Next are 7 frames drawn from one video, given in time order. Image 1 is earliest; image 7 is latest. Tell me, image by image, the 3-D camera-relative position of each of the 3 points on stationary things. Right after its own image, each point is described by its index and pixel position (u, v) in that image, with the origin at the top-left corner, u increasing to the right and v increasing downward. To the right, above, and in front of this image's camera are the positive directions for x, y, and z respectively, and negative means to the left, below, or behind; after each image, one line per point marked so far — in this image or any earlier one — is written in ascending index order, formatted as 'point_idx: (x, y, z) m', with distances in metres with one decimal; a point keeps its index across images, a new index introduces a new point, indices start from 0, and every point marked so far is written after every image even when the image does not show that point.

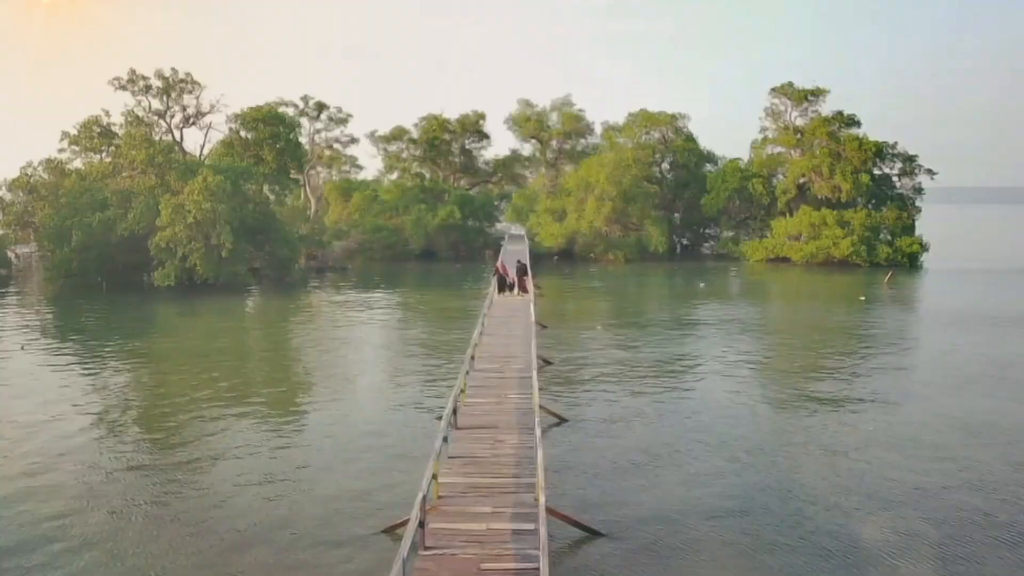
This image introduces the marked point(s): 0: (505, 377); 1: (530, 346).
0: (-0.1, -1.6, +15.1) m
1: (+0.4, -1.2, +17.3) m
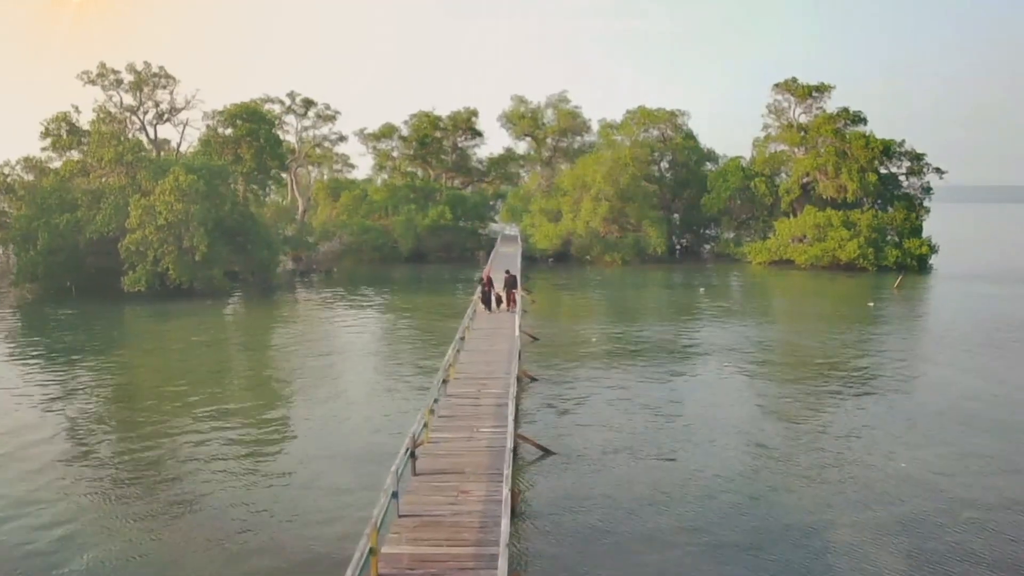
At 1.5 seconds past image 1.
0: (-0.5, -1.9, +13.3) m
1: (0.0, -1.4, +15.6) m
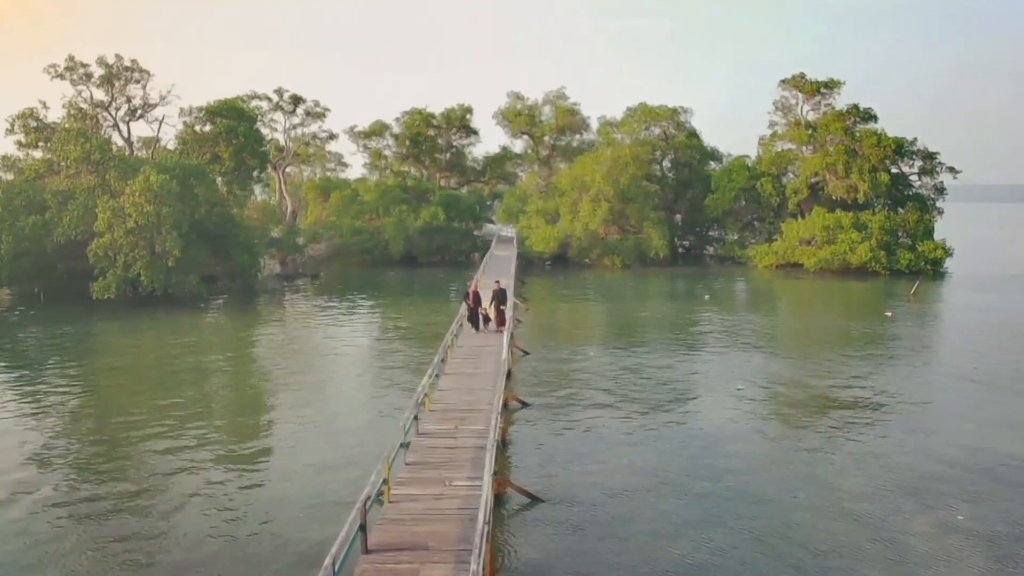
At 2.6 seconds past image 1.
0: (-0.7, -2.1, +11.4) m
1: (-0.2, -1.7, +13.6) m
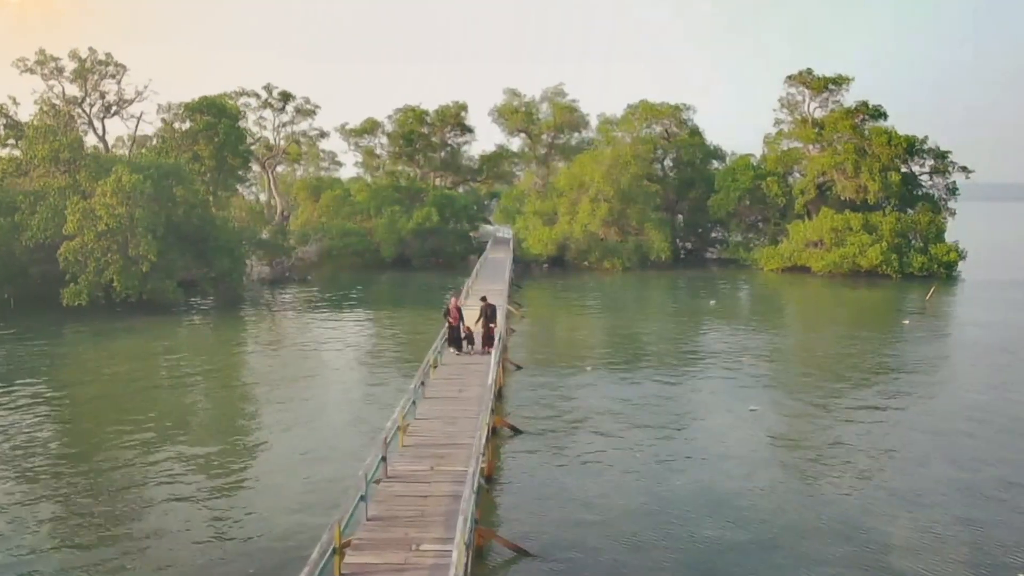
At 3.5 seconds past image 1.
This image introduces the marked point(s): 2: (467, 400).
0: (-0.9, -2.4, +9.8) m
1: (-0.4, -1.9, +12.0) m
2: (-0.7, -1.8, +13.9) m
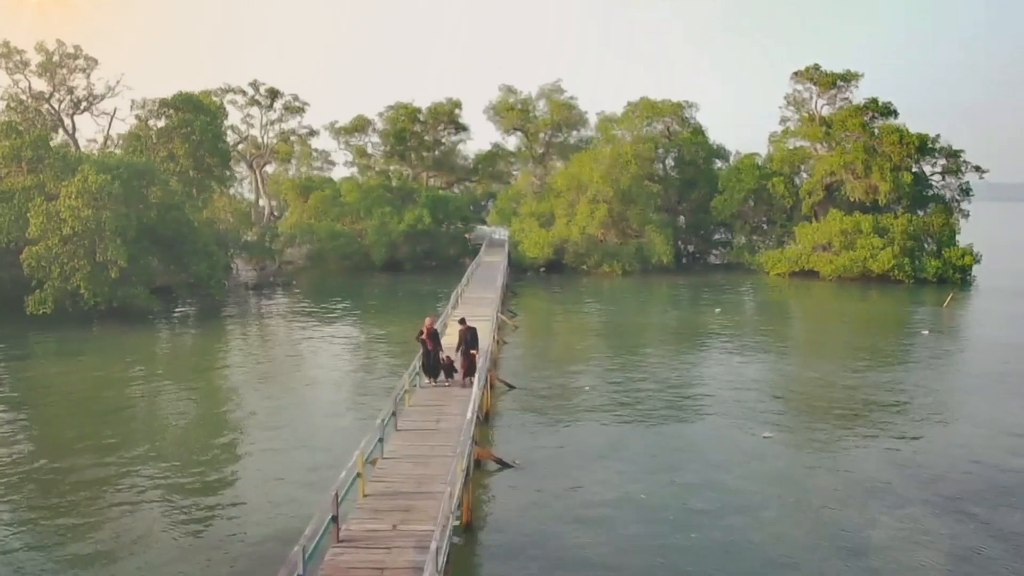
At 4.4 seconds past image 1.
0: (-1.1, -2.6, +8.1) m
1: (-0.7, -2.2, +10.3) m
2: (-1.0, -2.0, +12.2) m
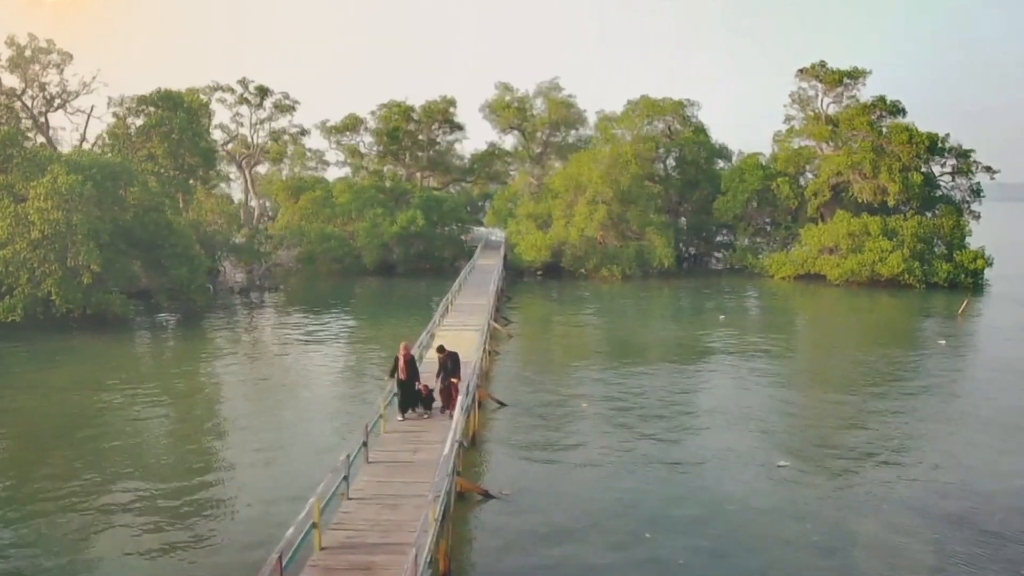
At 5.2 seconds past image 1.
0: (-1.3, -2.8, +6.8) m
1: (-0.9, -2.4, +9.0) m
2: (-1.1, -2.2, +10.9) m
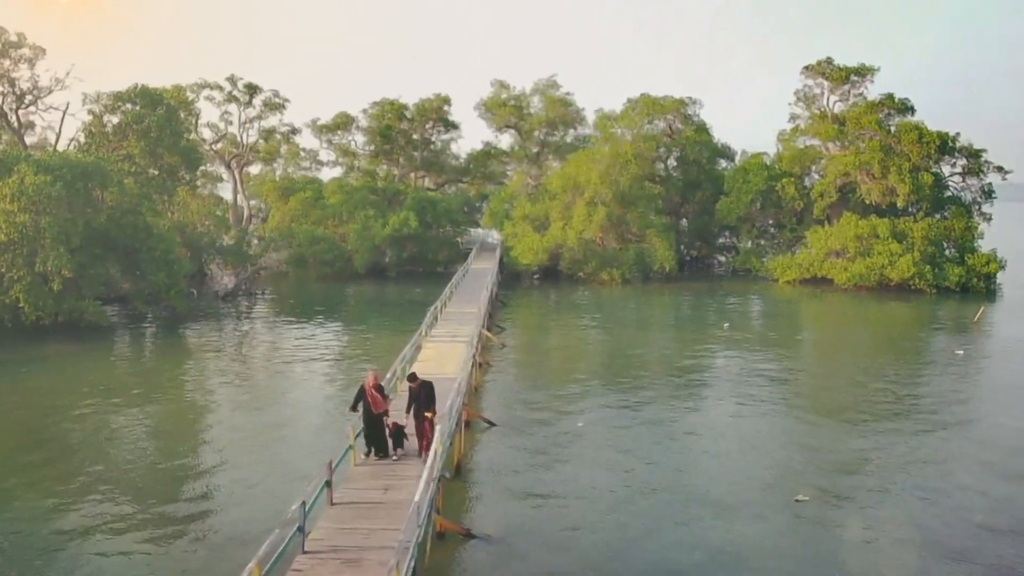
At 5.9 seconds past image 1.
0: (-1.5, -3.0, +5.5) m
1: (-1.0, -2.6, +7.7) m
2: (-1.3, -2.4, +9.6) m
